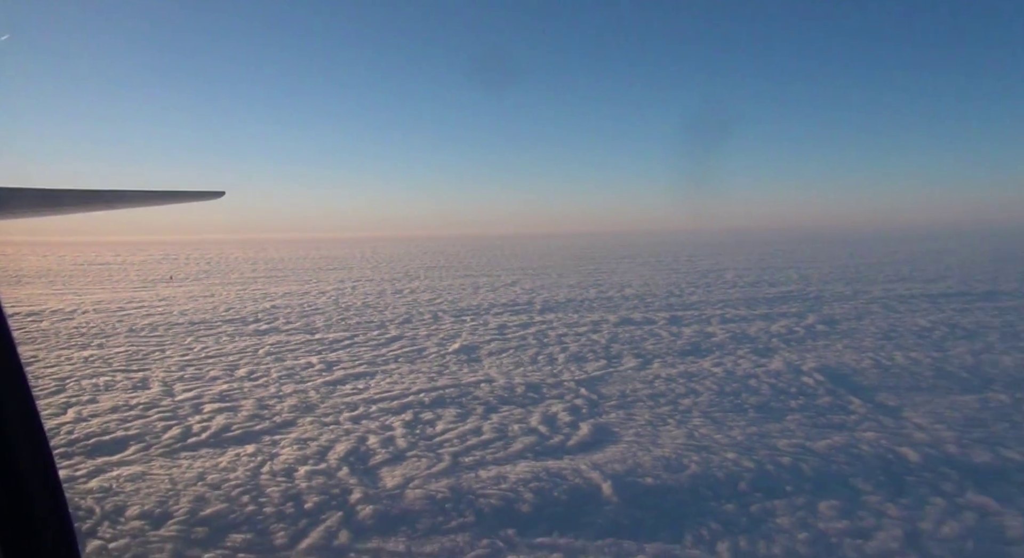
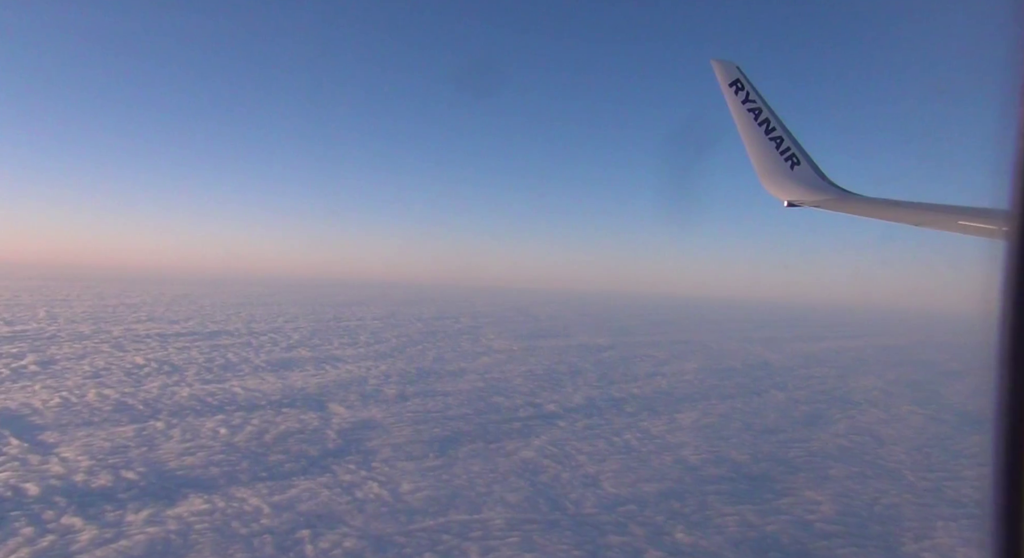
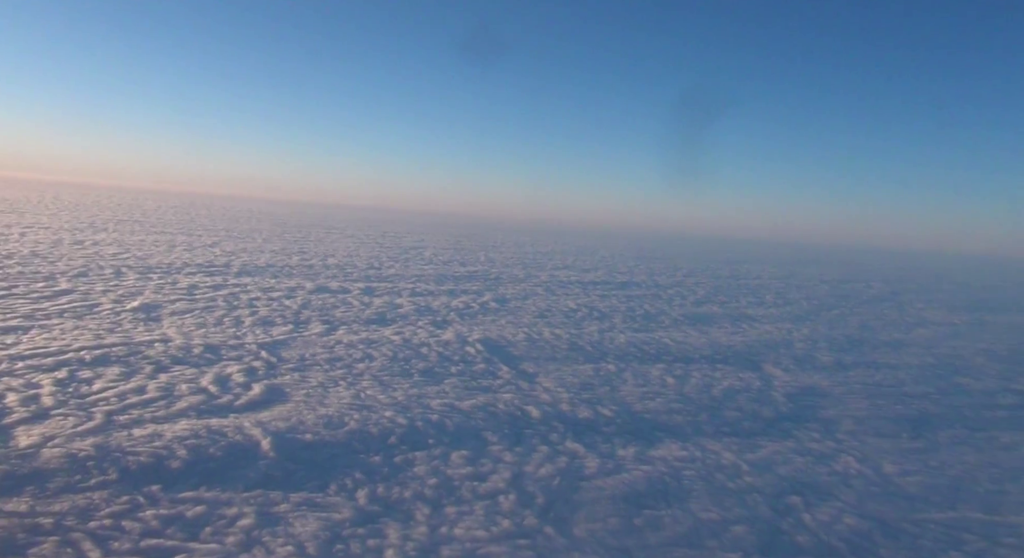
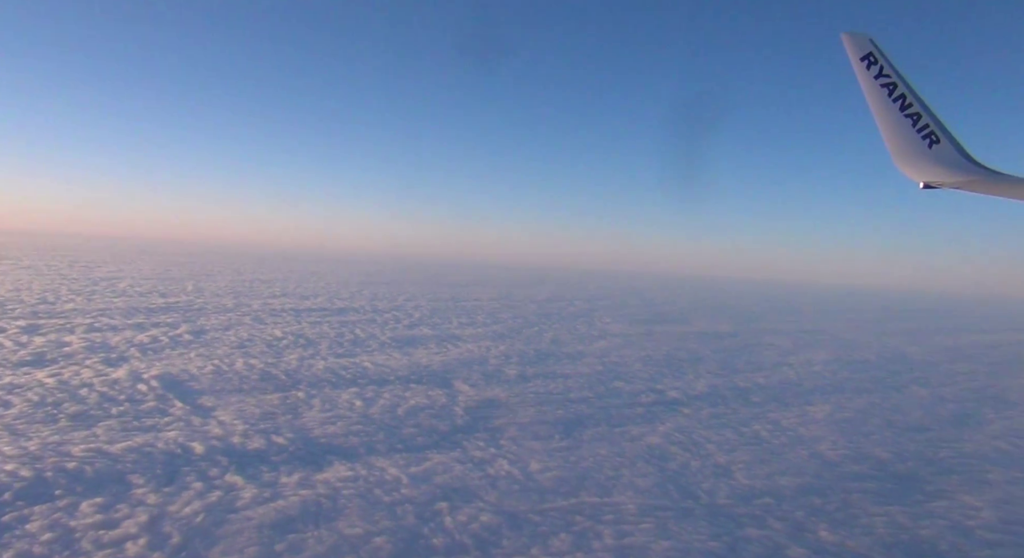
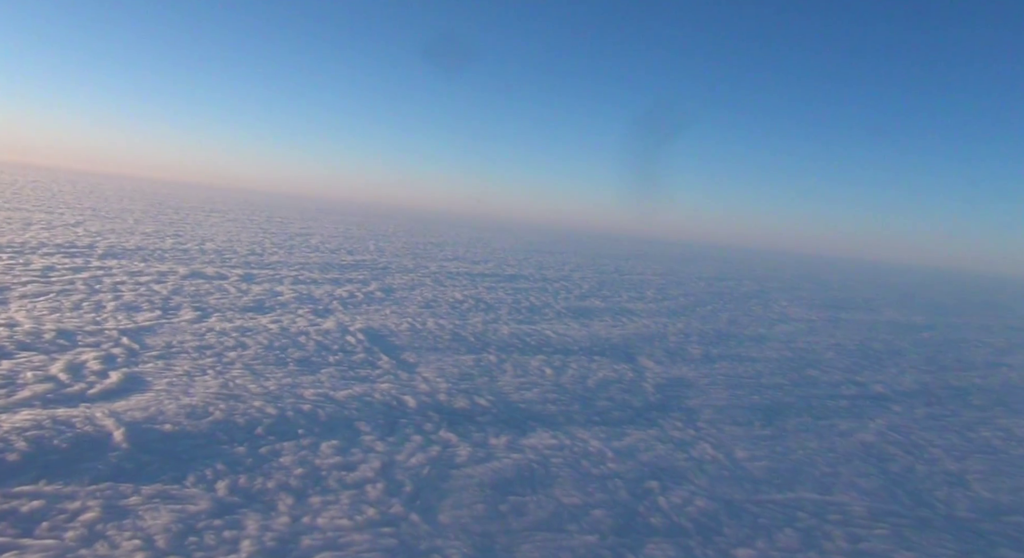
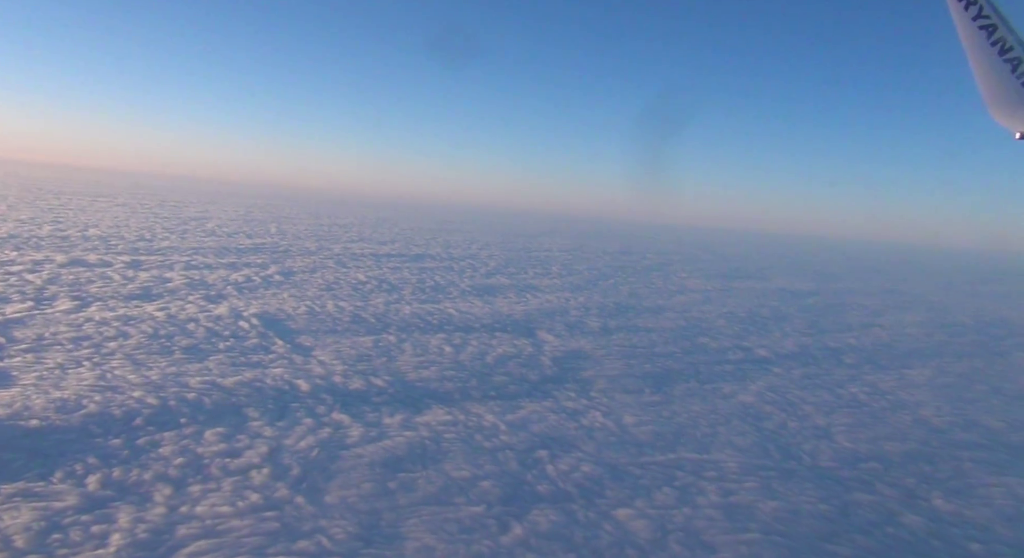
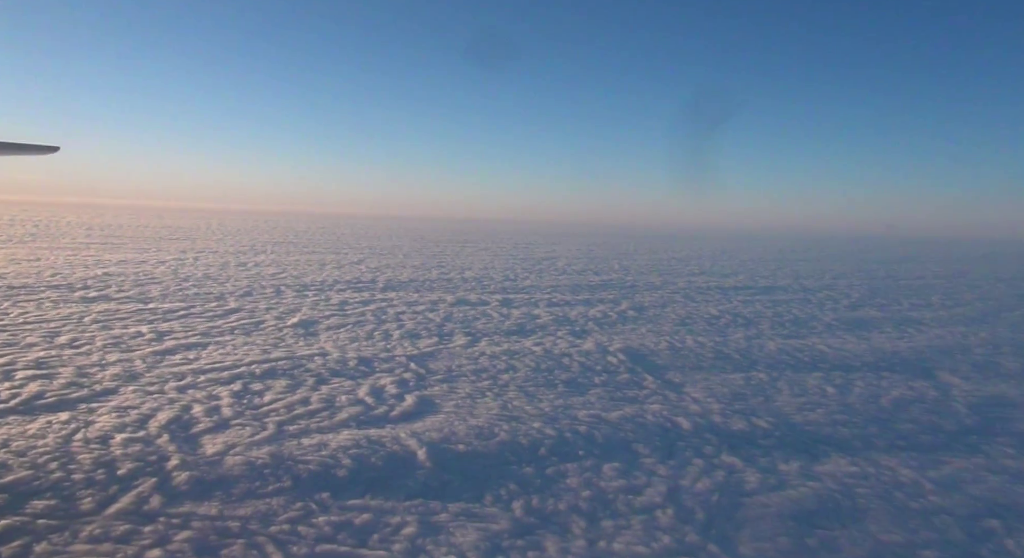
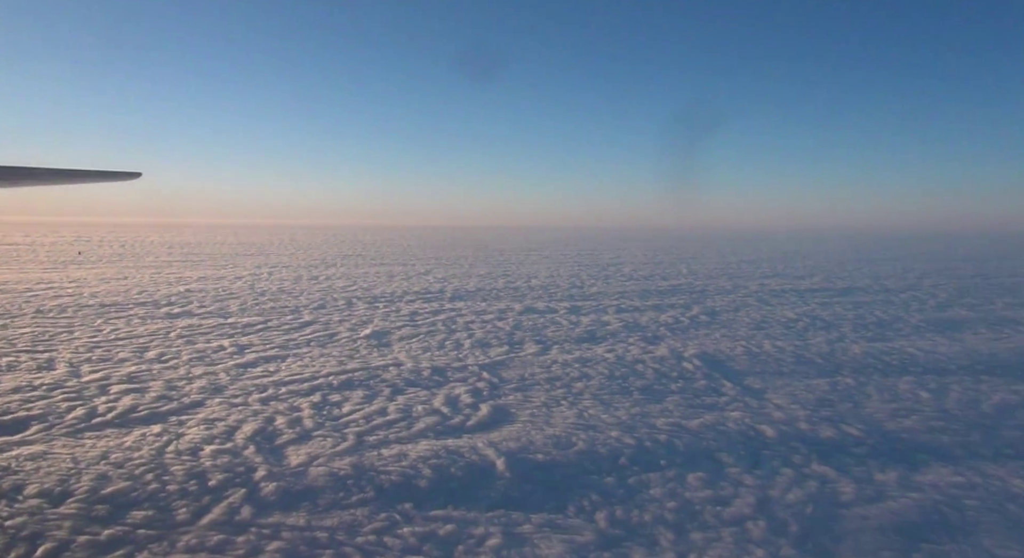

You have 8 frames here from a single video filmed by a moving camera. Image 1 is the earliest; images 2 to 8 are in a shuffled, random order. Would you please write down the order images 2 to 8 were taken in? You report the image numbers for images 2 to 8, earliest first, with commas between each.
8, 7, 3, 5, 6, 4, 2
